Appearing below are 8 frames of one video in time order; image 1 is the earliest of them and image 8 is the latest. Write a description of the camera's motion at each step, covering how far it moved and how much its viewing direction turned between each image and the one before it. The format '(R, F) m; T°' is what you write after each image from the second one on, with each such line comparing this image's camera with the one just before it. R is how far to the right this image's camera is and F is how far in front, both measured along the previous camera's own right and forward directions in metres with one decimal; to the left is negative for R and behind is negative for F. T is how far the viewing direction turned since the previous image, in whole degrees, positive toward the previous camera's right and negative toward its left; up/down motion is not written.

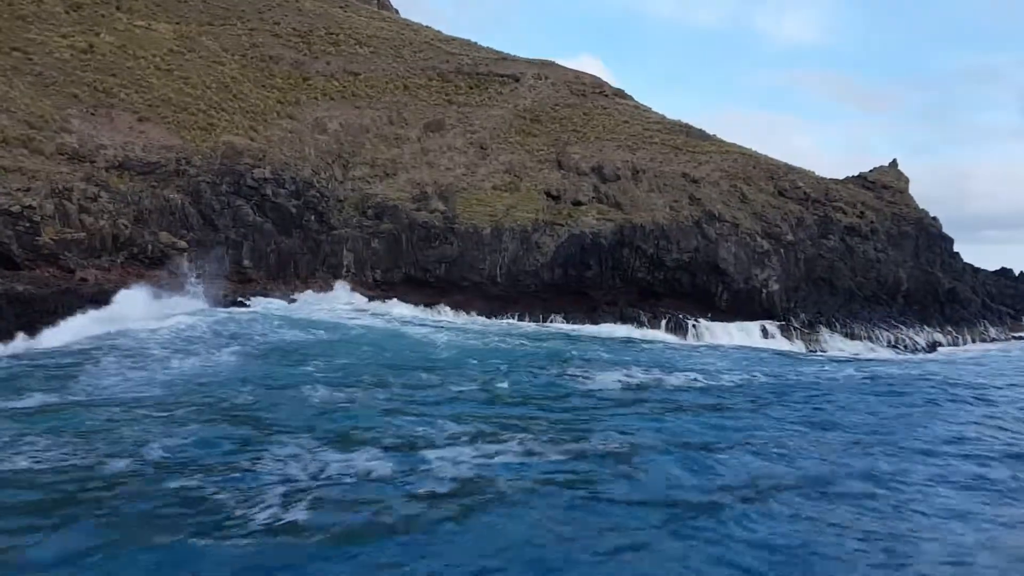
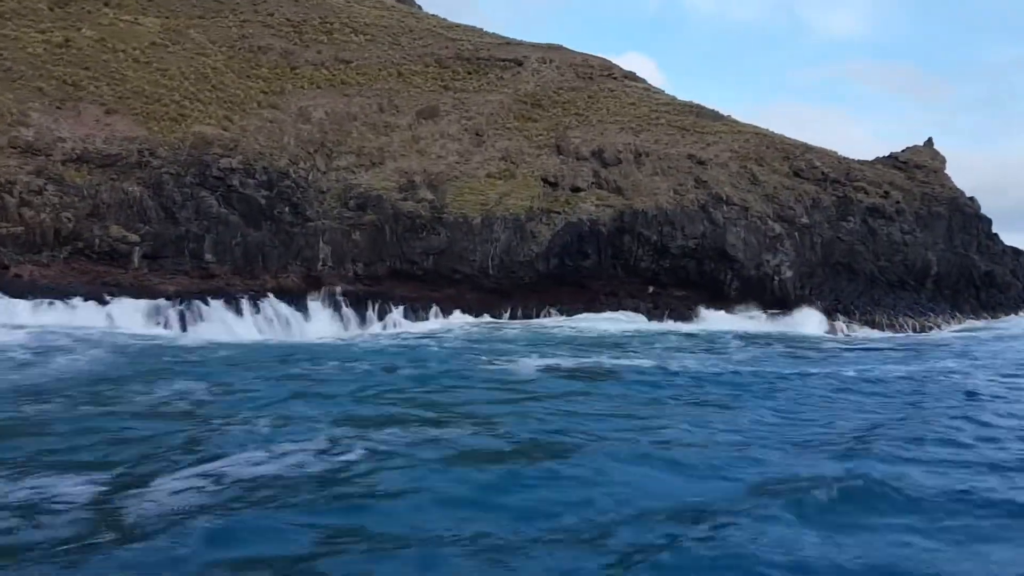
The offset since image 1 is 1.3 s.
(+2.0, +1.8) m; -3°
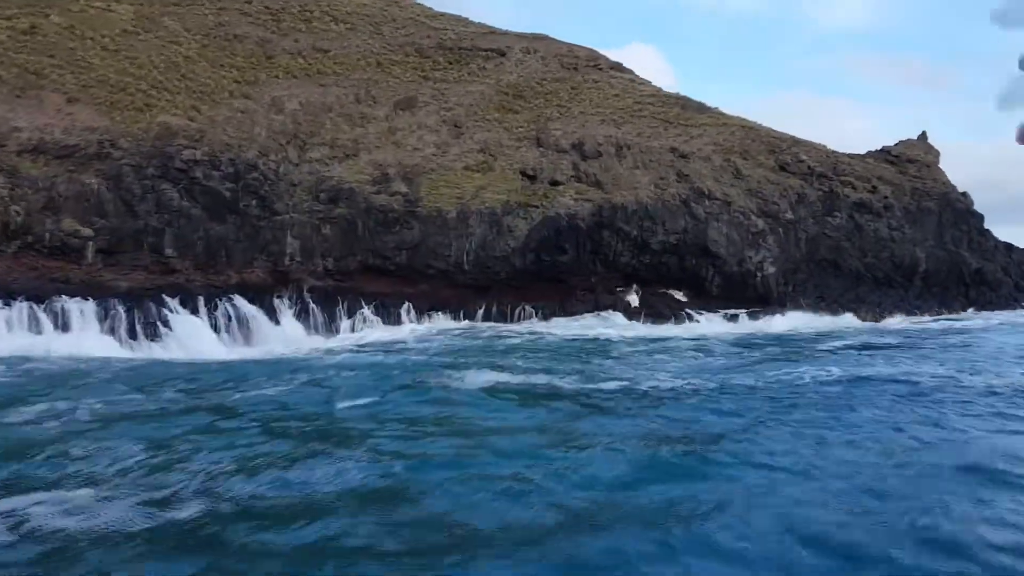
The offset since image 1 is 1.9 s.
(+0.9, +0.7) m; 0°
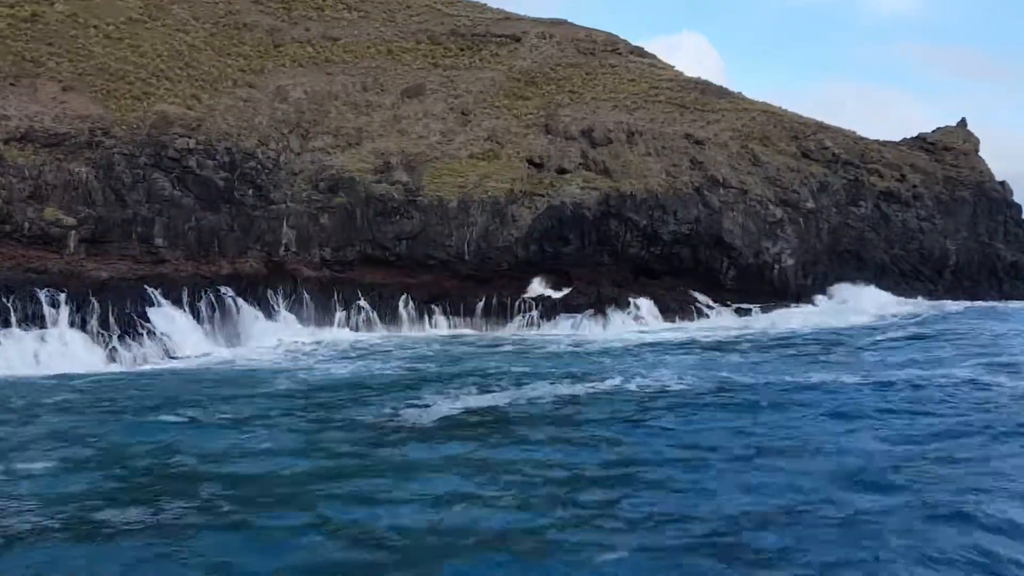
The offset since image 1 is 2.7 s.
(+1.3, +0.9) m; -3°
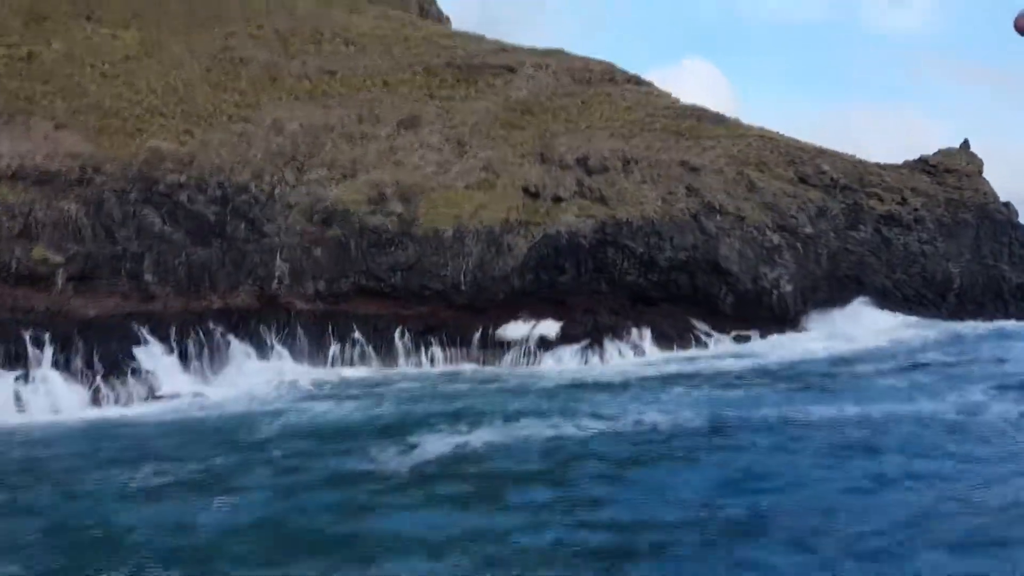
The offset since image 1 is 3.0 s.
(+0.5, +0.3) m; -1°
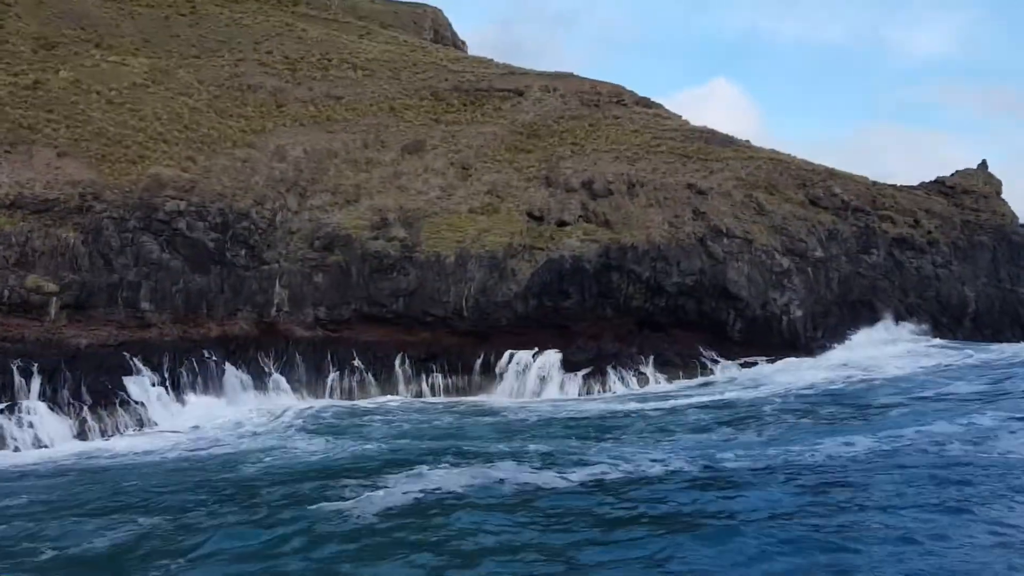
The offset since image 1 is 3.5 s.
(+0.6, +0.4) m; -1°
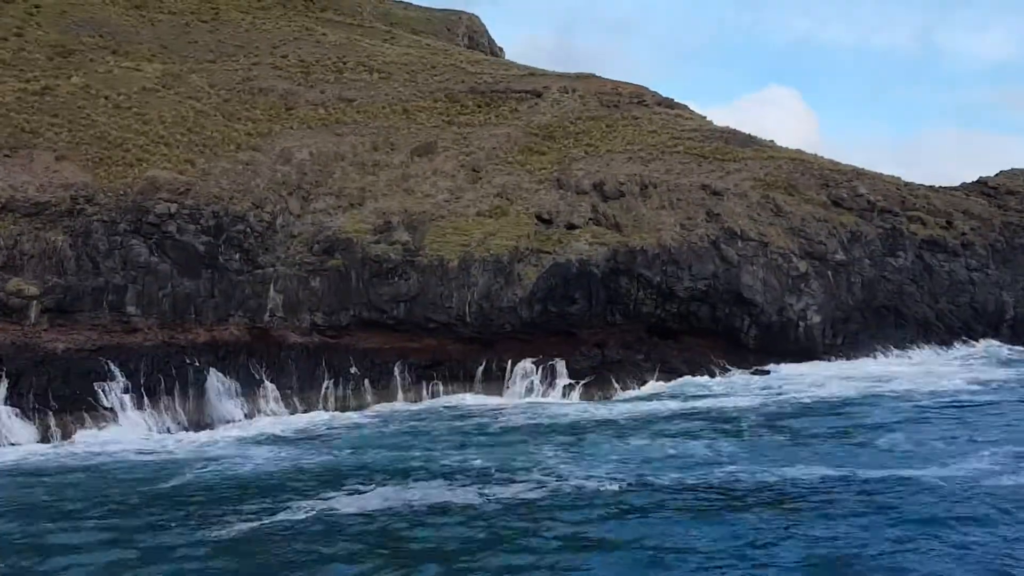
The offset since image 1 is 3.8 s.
(+1.4, +1.0) m; -3°
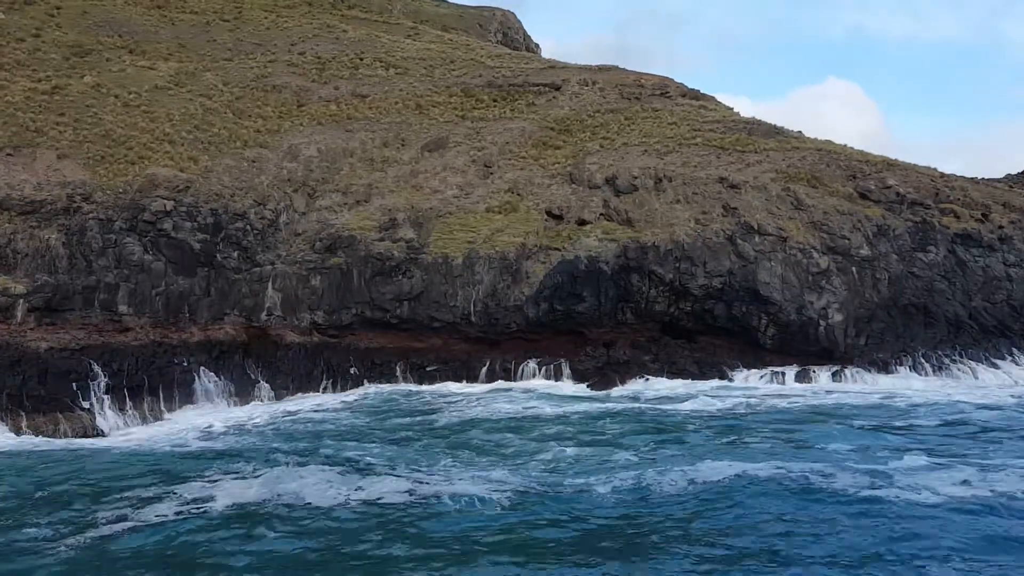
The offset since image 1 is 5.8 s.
(+1.2, +0.9) m; -3°
